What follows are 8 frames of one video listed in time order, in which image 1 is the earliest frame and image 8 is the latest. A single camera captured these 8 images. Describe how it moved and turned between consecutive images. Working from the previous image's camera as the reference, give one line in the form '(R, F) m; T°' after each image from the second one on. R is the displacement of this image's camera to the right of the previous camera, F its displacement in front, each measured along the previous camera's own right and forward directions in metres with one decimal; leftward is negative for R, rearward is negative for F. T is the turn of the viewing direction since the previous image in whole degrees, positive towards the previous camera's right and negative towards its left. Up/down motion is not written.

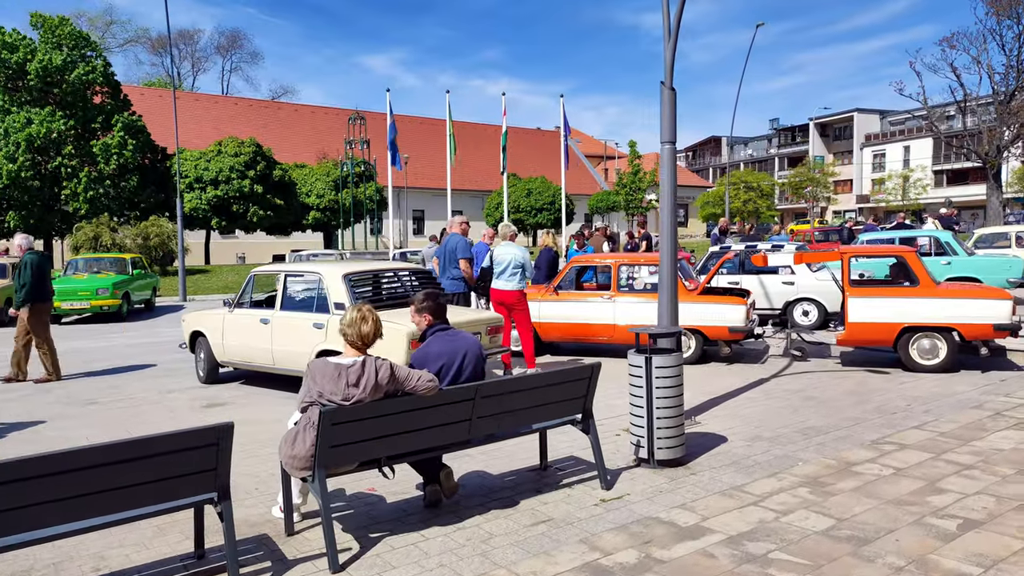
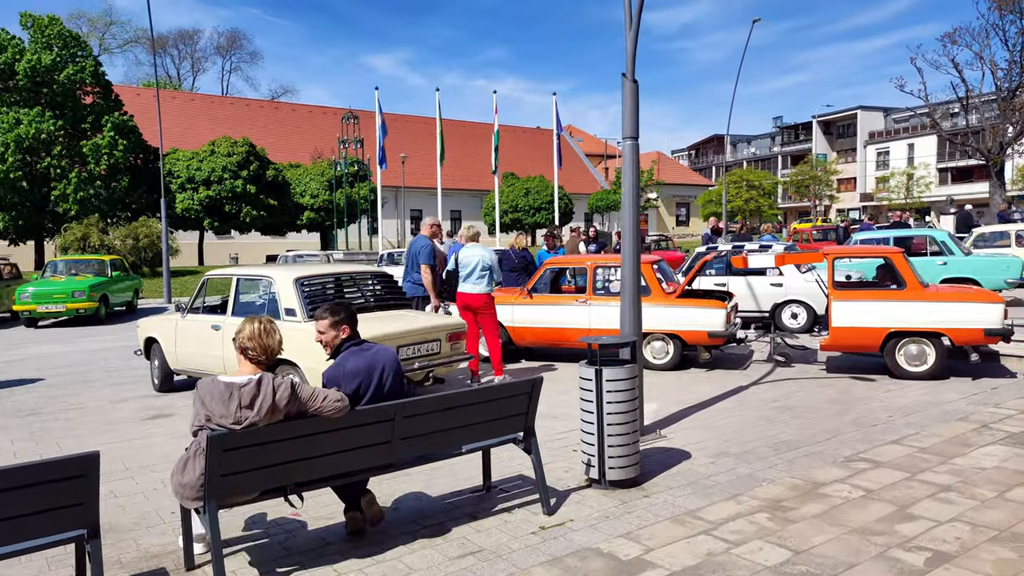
(+0.4, +0.4) m; 0°
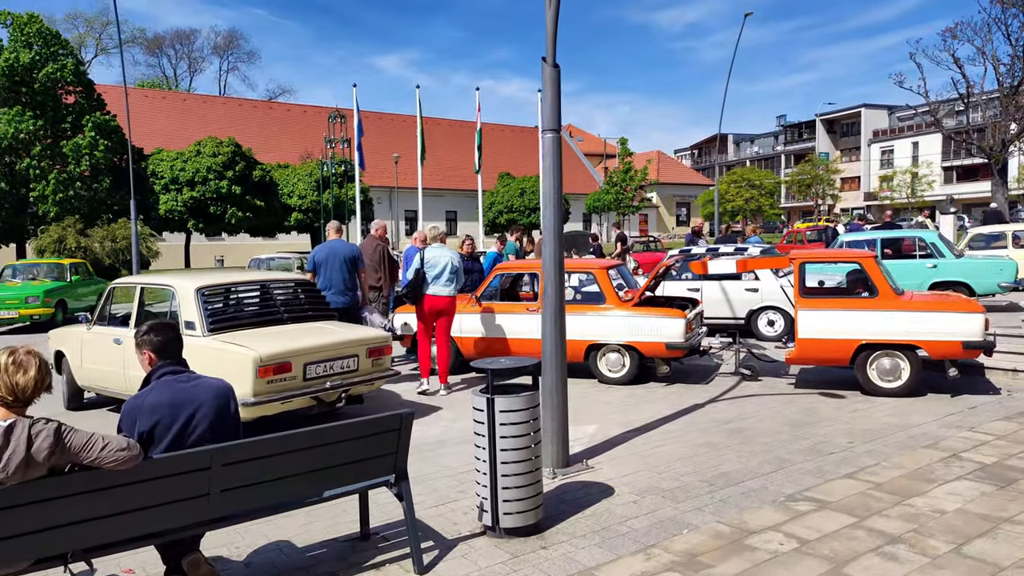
(+0.7, +0.7) m; 0°
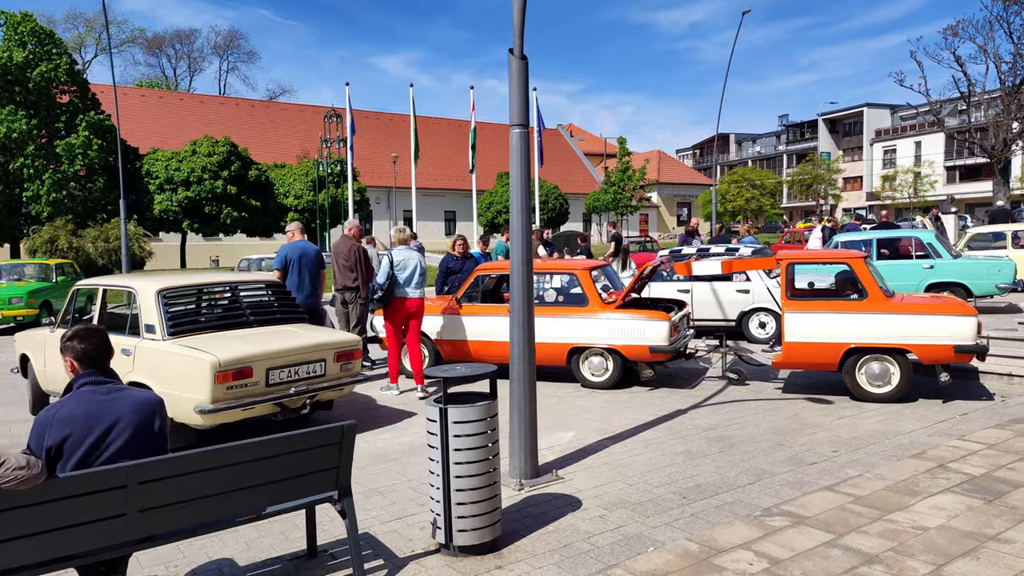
(+0.2, +0.3) m; 0°
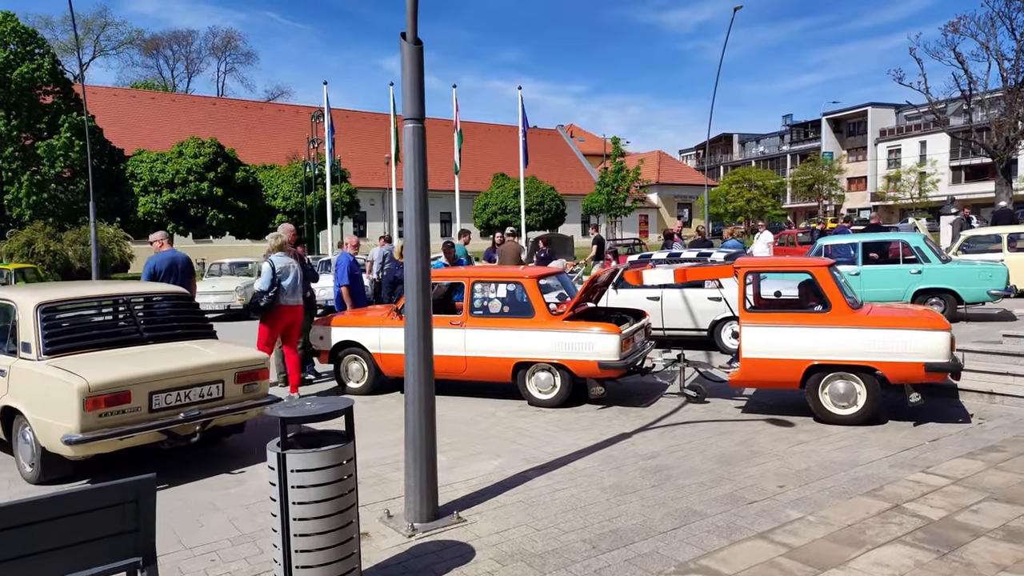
(+0.6, +0.7) m; 0°
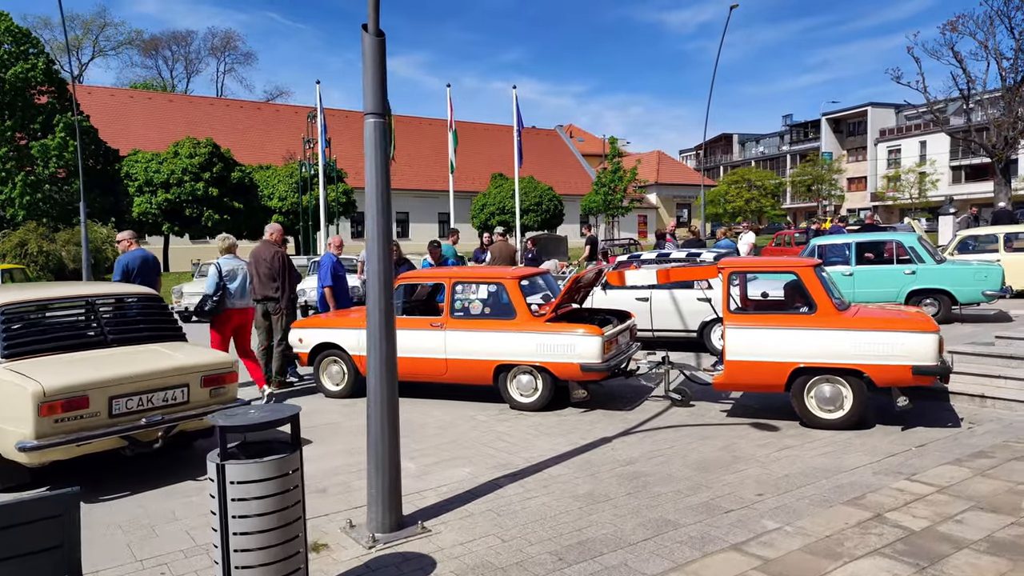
(+0.2, +0.2) m; 0°
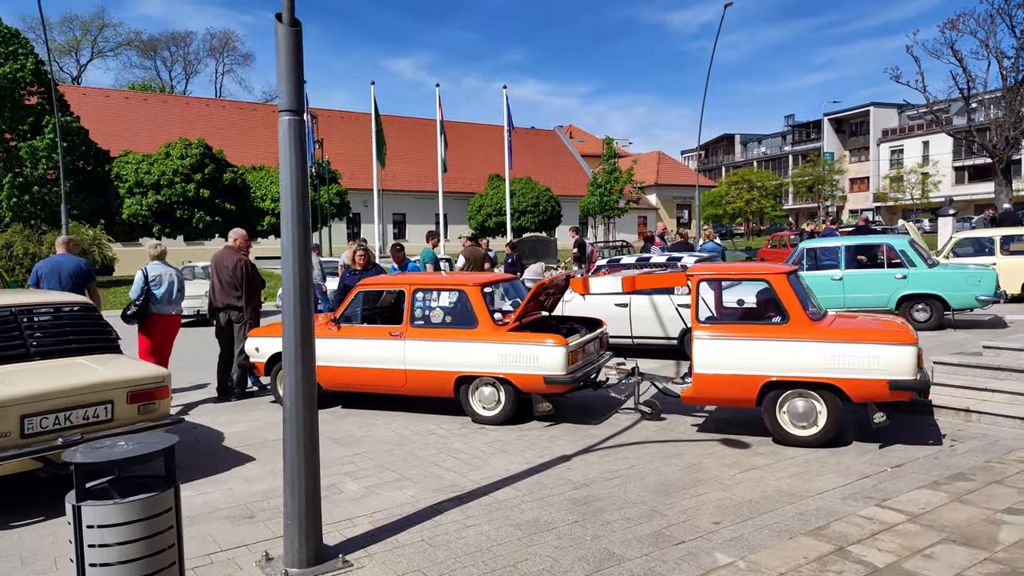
(+0.4, +0.4) m; 0°
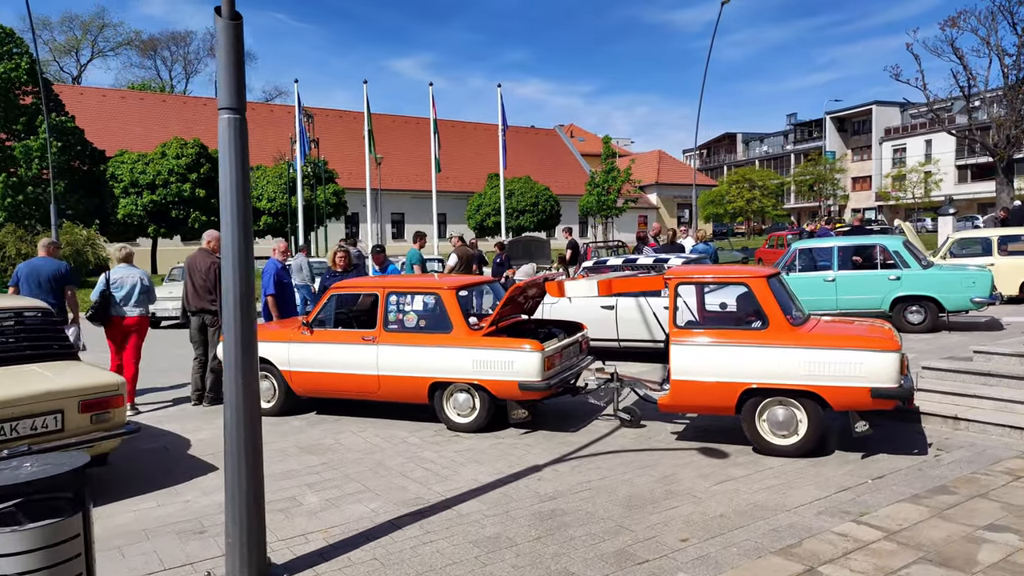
(+0.2, +0.2) m; 0°
